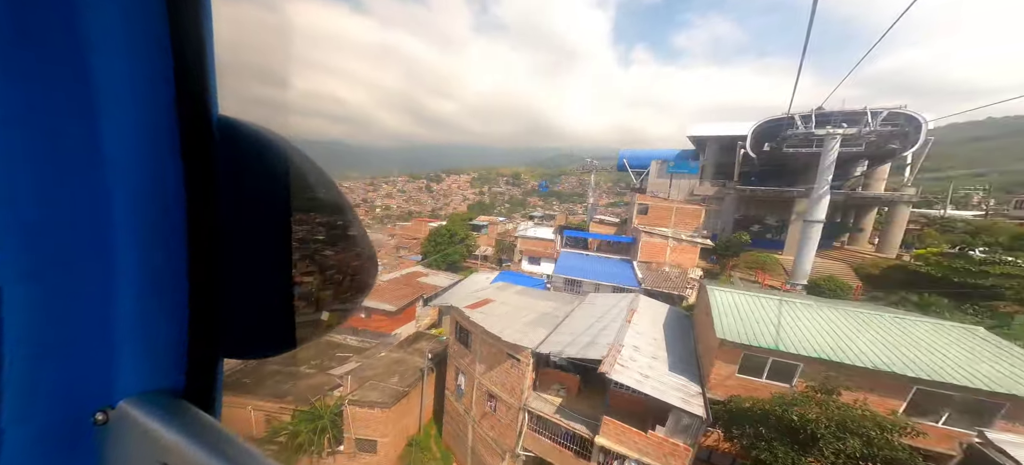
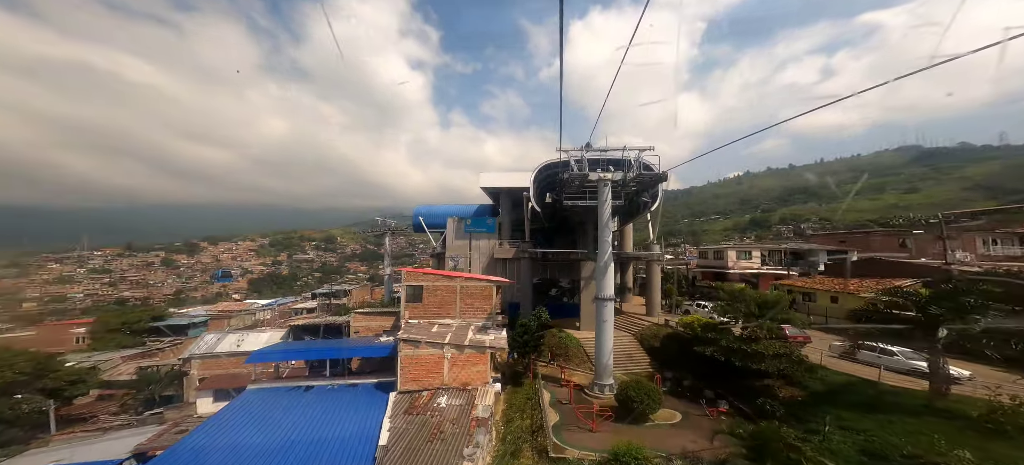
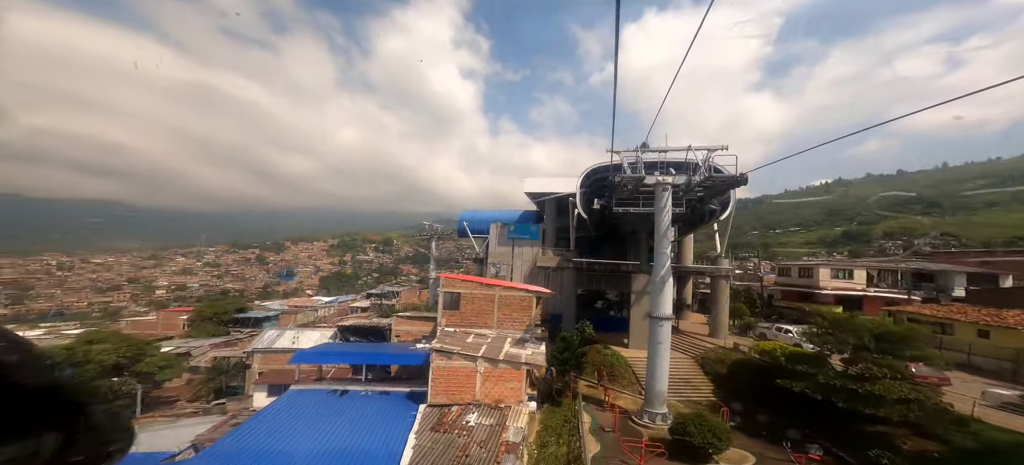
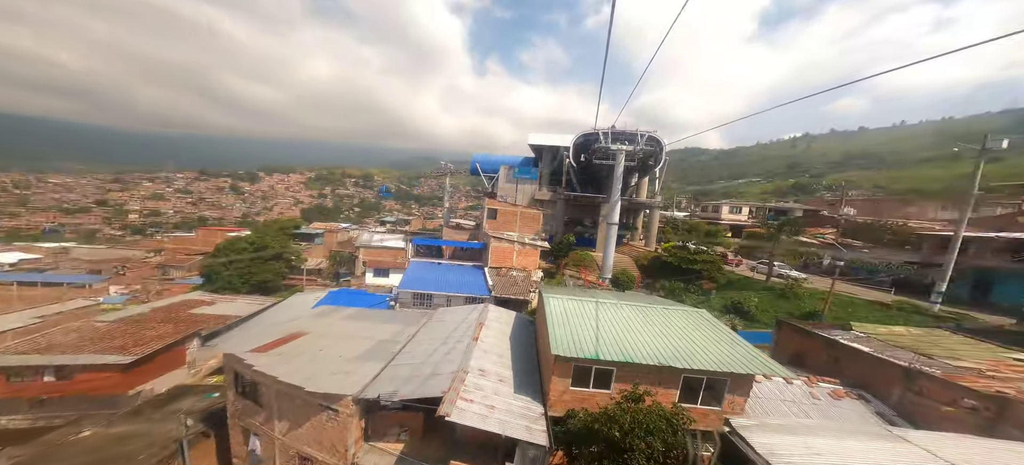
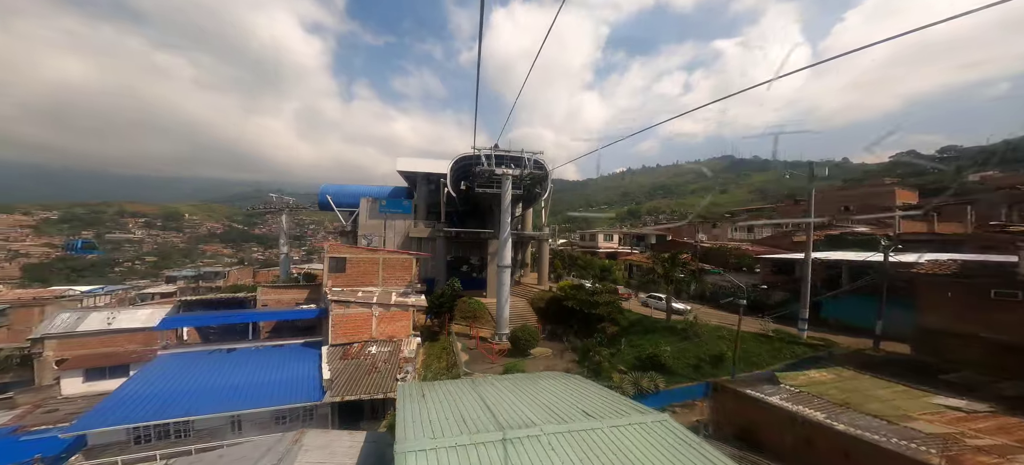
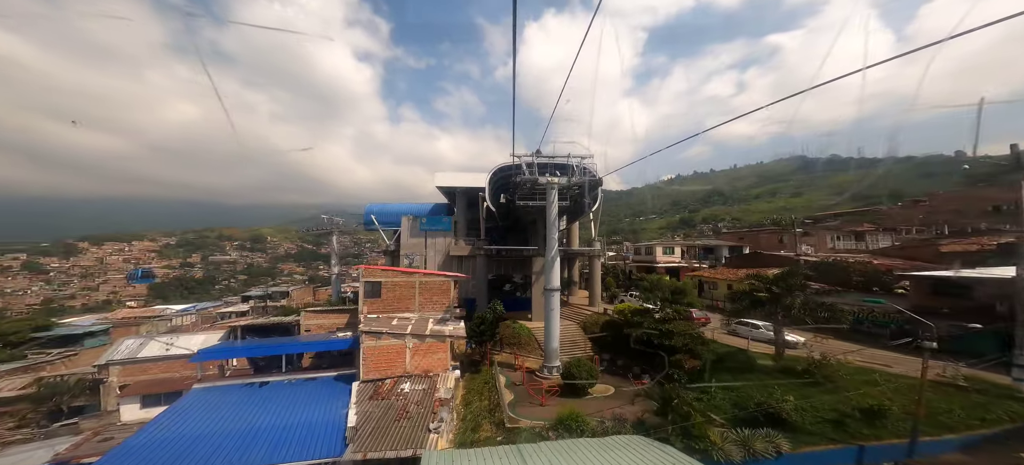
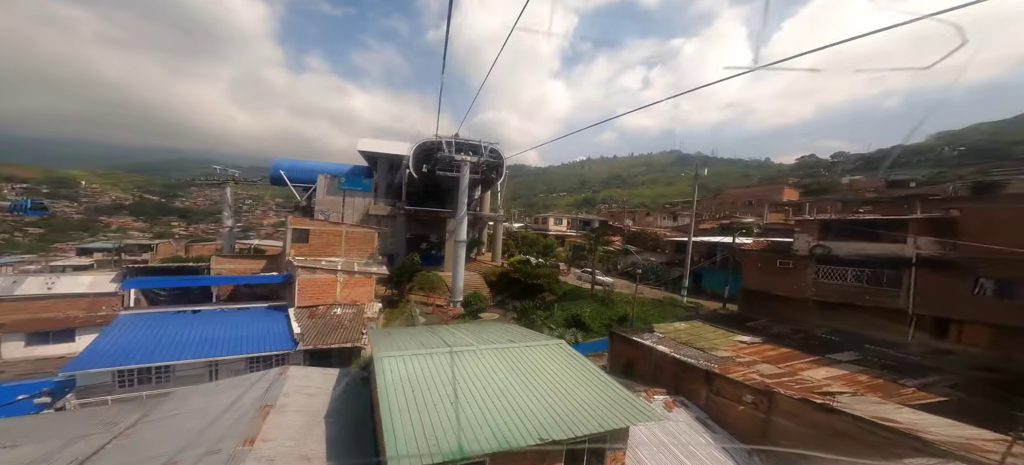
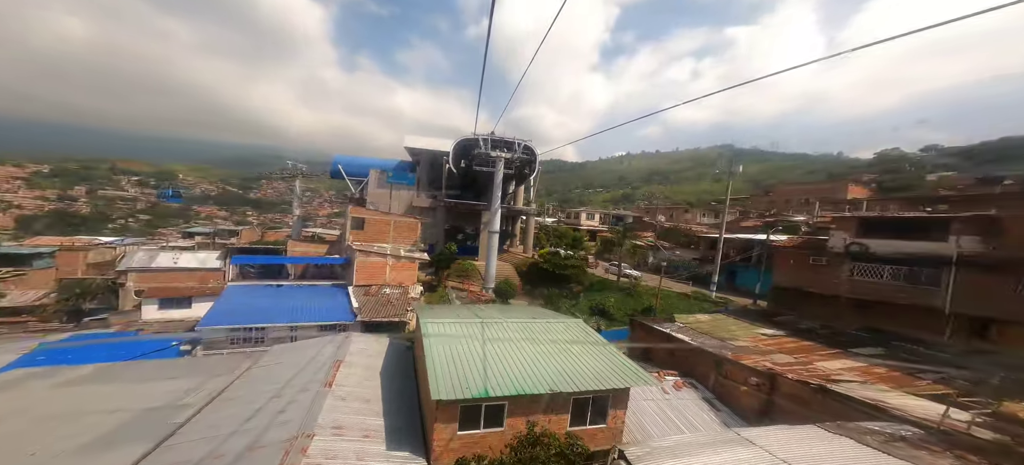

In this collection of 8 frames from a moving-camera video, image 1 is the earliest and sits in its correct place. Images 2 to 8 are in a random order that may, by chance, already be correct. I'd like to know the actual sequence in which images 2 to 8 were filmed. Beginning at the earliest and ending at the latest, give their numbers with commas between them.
4, 8, 7, 5, 6, 2, 3
